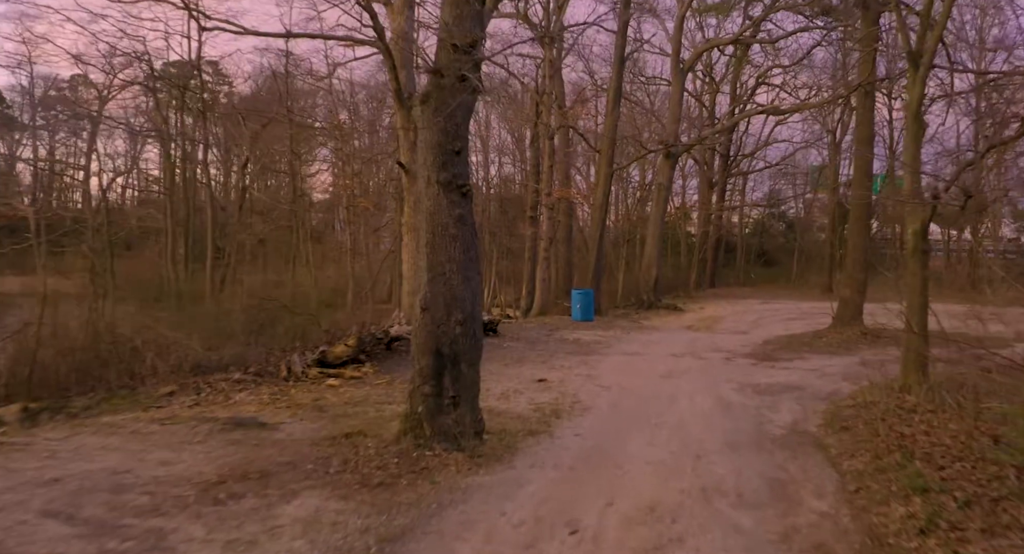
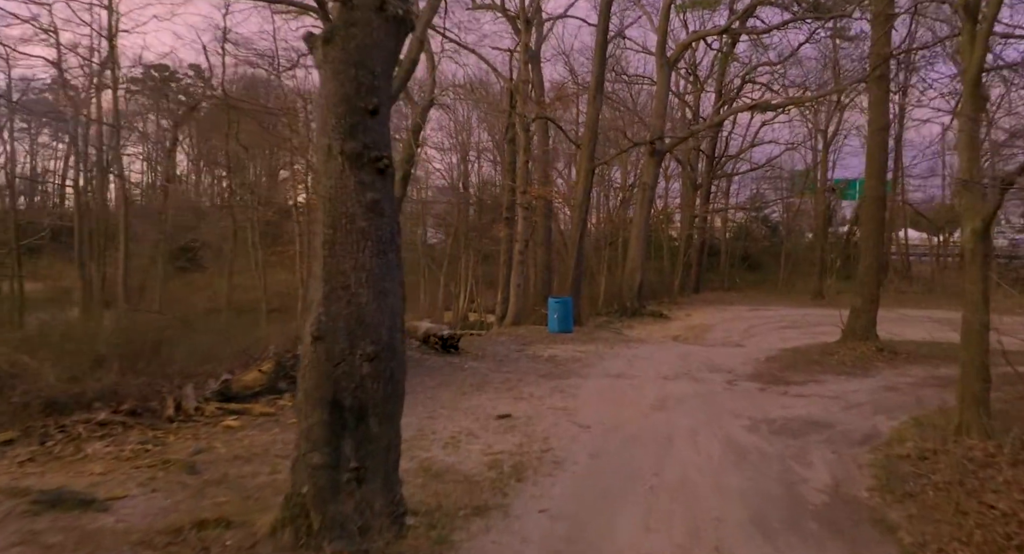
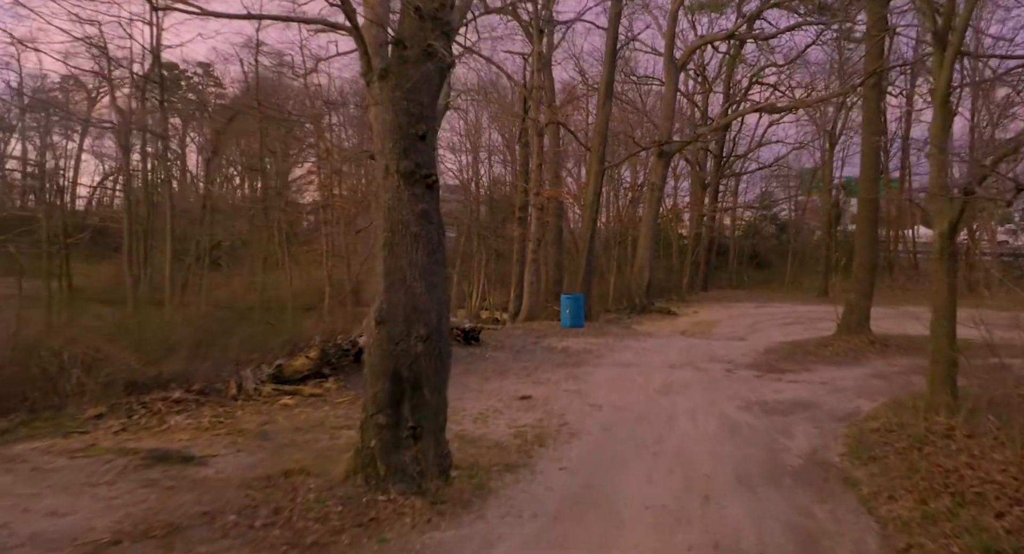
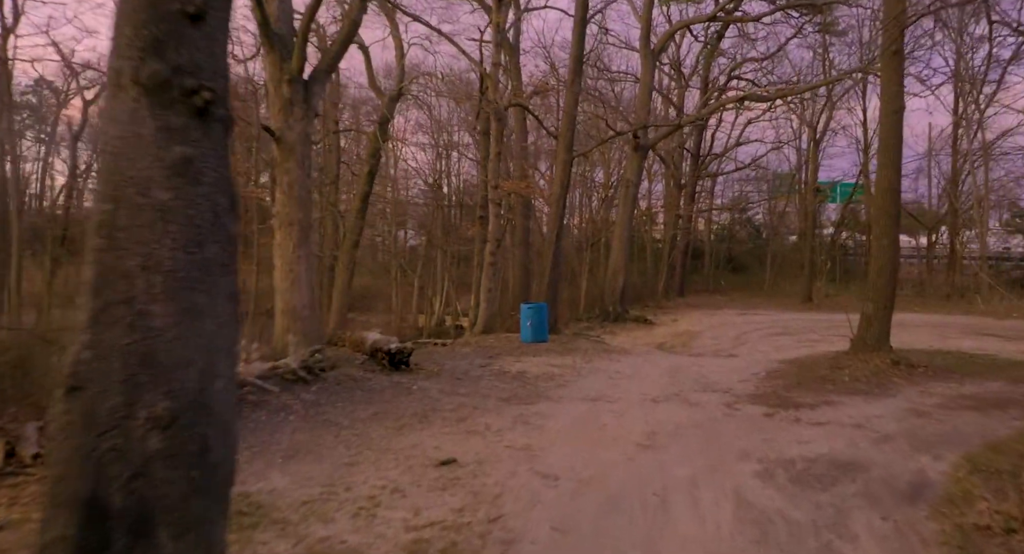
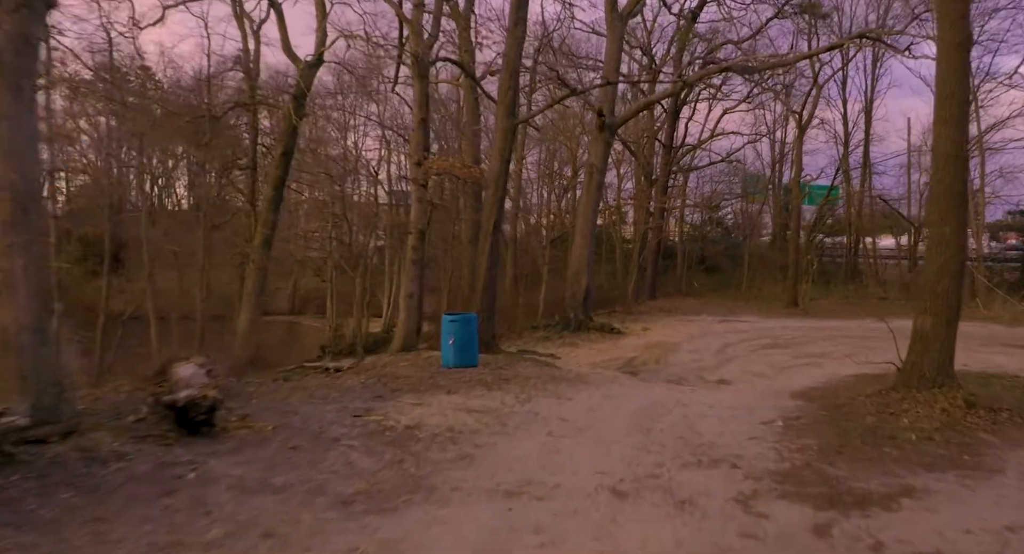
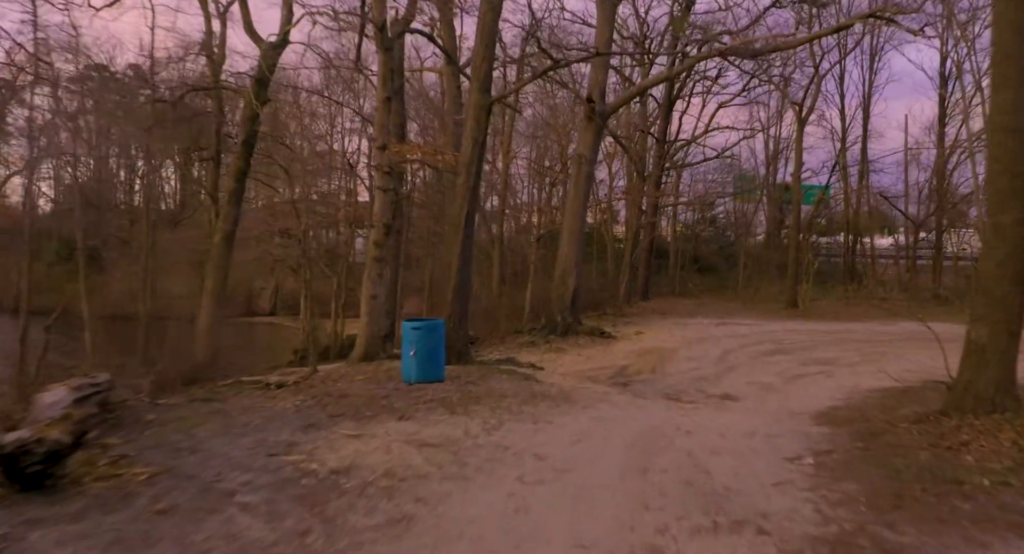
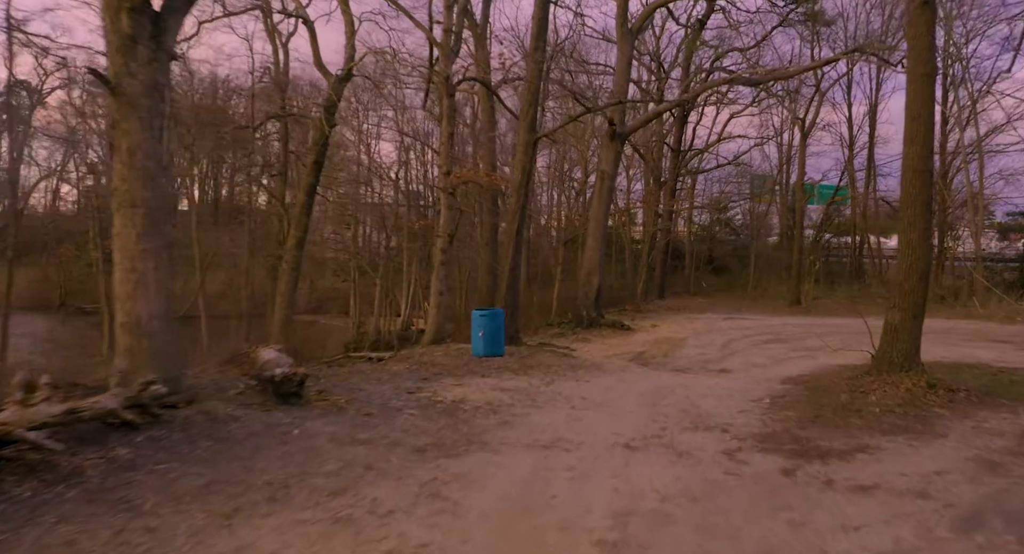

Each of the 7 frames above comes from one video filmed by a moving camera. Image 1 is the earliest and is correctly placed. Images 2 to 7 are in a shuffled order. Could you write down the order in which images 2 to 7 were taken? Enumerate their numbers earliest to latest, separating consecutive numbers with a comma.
3, 2, 4, 7, 5, 6
